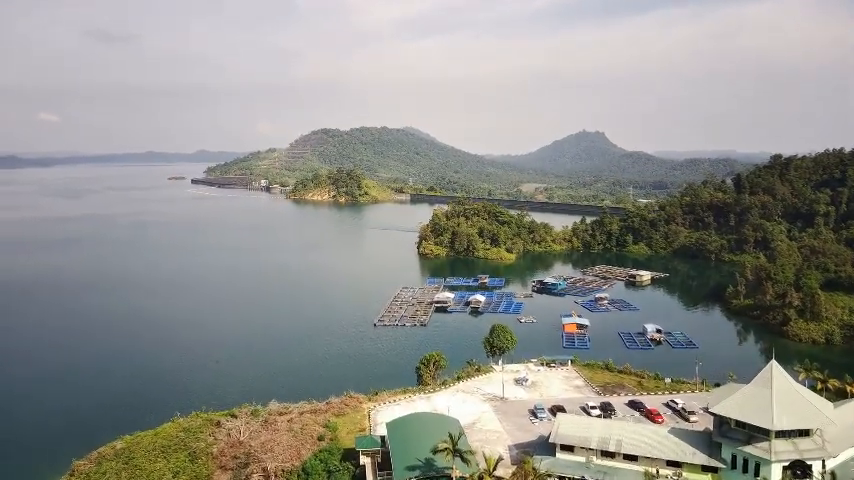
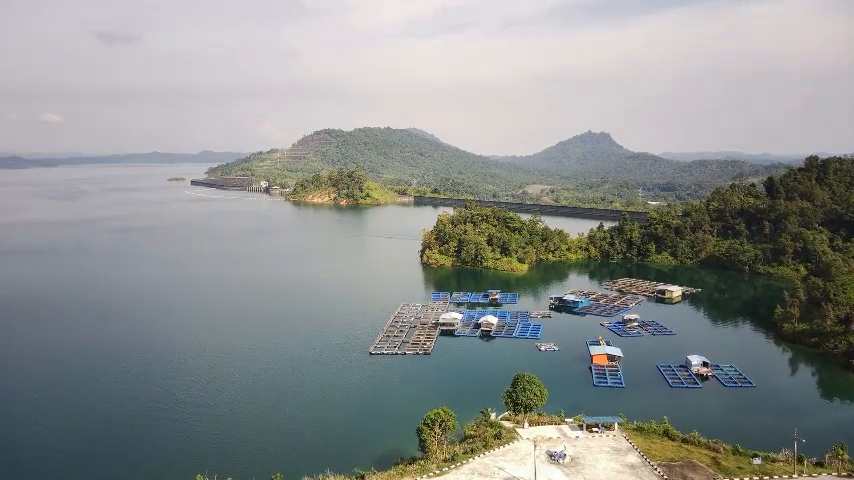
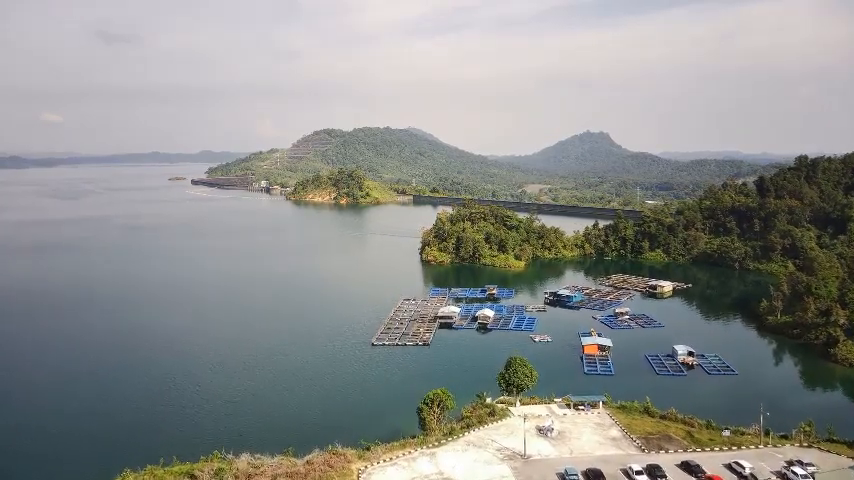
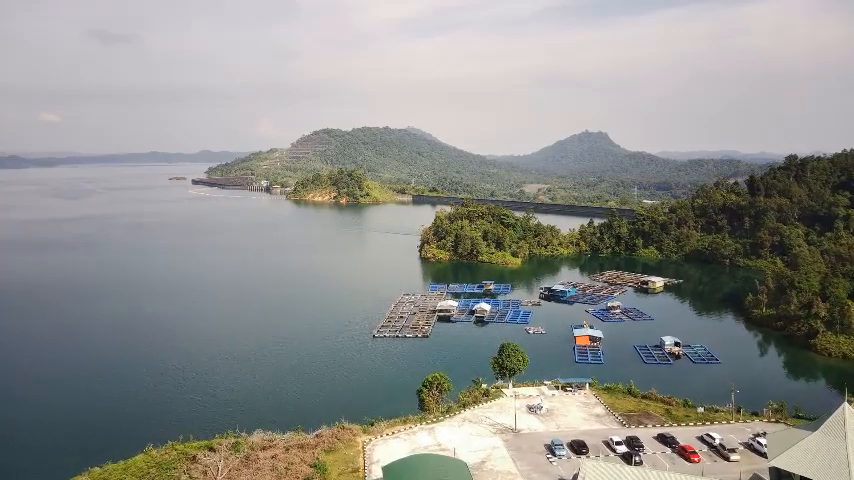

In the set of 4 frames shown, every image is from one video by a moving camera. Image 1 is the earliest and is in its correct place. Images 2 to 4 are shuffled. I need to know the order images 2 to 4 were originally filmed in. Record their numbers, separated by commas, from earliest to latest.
4, 3, 2
